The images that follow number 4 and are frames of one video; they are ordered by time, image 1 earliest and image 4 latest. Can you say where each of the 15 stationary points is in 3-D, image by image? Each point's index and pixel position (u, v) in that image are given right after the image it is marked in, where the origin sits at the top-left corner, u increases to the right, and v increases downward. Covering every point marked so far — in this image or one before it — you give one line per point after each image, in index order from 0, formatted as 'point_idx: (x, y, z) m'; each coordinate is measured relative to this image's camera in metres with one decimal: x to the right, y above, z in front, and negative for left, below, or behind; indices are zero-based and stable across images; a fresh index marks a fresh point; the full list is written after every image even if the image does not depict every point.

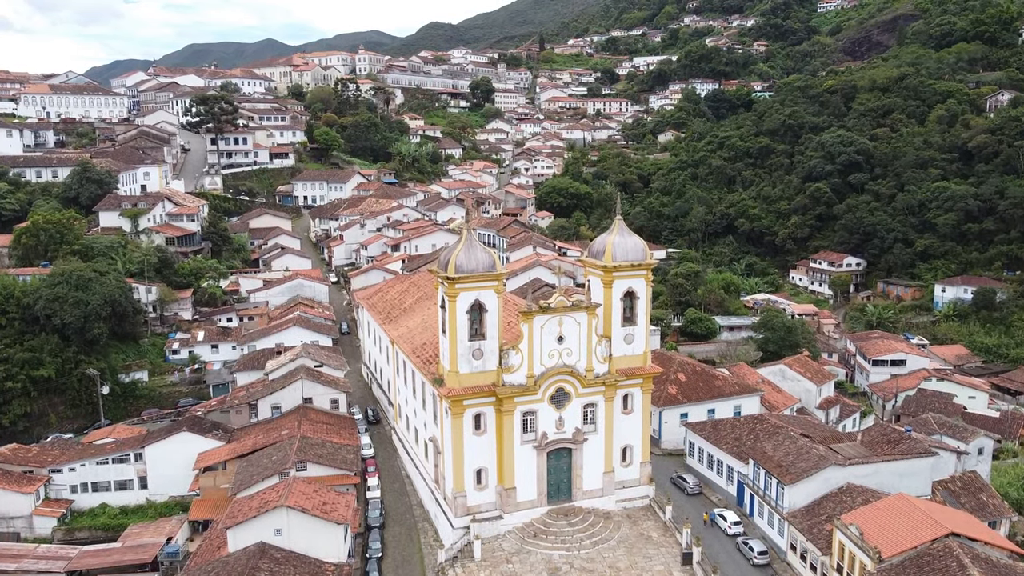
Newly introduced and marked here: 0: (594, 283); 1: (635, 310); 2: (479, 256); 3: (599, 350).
0: (+2.0, +0.1, +17.6) m
1: (+2.9, -0.5, +17.7) m
2: (-0.7, +0.7, +16.2) m
3: (+2.0, -1.5, +17.3) m
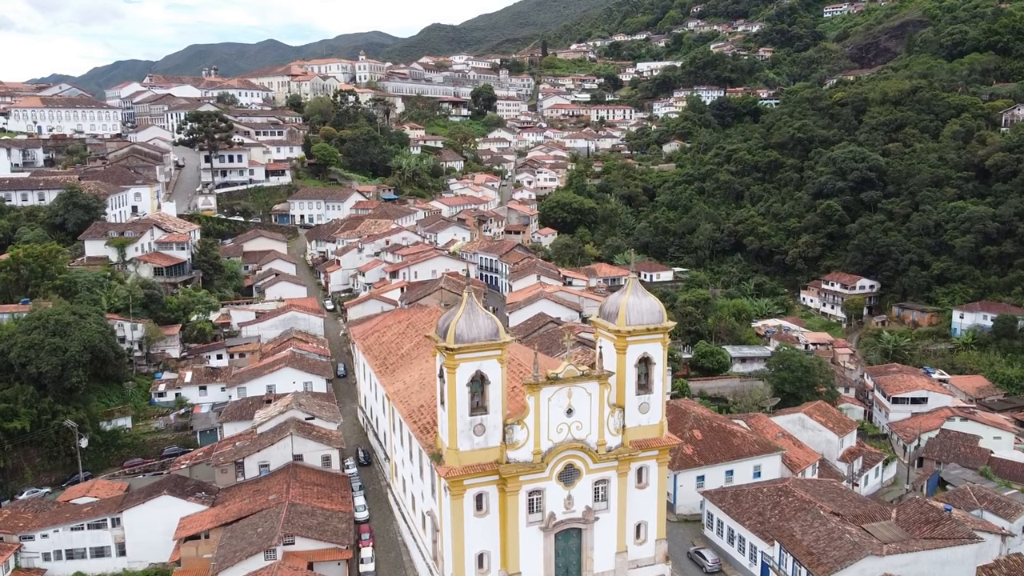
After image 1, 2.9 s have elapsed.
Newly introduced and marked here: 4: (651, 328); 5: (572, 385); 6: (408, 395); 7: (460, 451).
0: (+2.1, -1.3, +16.1) m
1: (+3.0, -2.0, +16.2) m
2: (-0.6, -0.7, +14.8) m
3: (+2.1, -2.9, +15.9) m
4: (+3.0, -0.9, +15.8) m
5: (+1.3, -2.0, +15.3) m
6: (-2.6, -2.7, +18.7) m
7: (-1.1, -3.3, +14.8) m
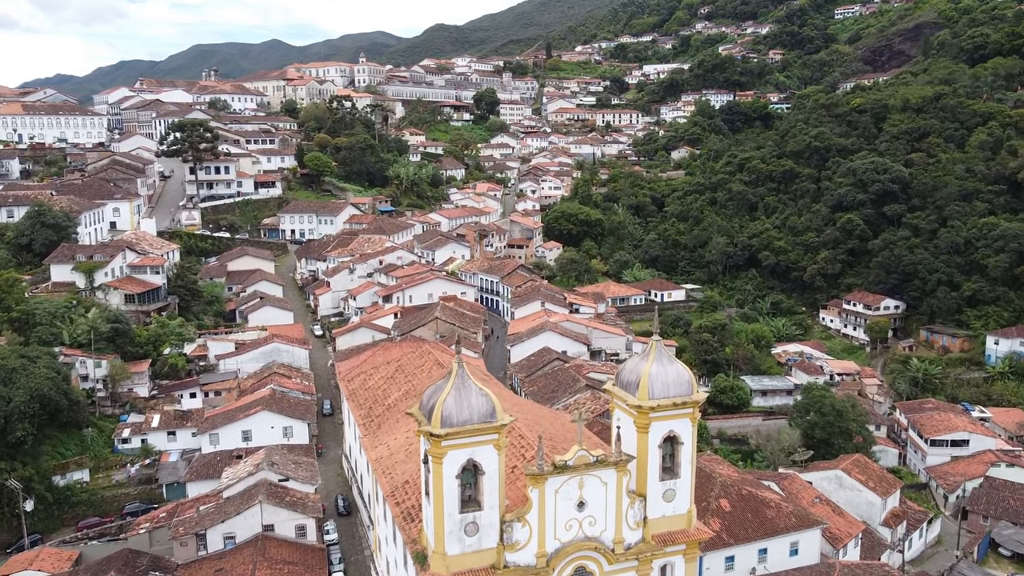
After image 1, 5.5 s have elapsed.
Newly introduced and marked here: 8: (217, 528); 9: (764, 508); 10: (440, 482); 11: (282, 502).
0: (+2.1, -2.5, +13.5) m
1: (+3.0, -3.2, +13.6) m
2: (-0.6, -1.9, +12.2) m
3: (+2.1, -4.1, +13.2) m
4: (+3.0, -2.0, +13.1) m
5: (+1.2, -3.2, +12.7) m
6: (-2.6, -3.9, +16.1) m
7: (-1.1, -4.5, +12.2) m
8: (-7.3, -5.9, +18.2) m
9: (+6.2, -5.4, +18.0) m
10: (-1.2, -3.2, +12.1) m
11: (-5.8, -5.4, +18.6) m
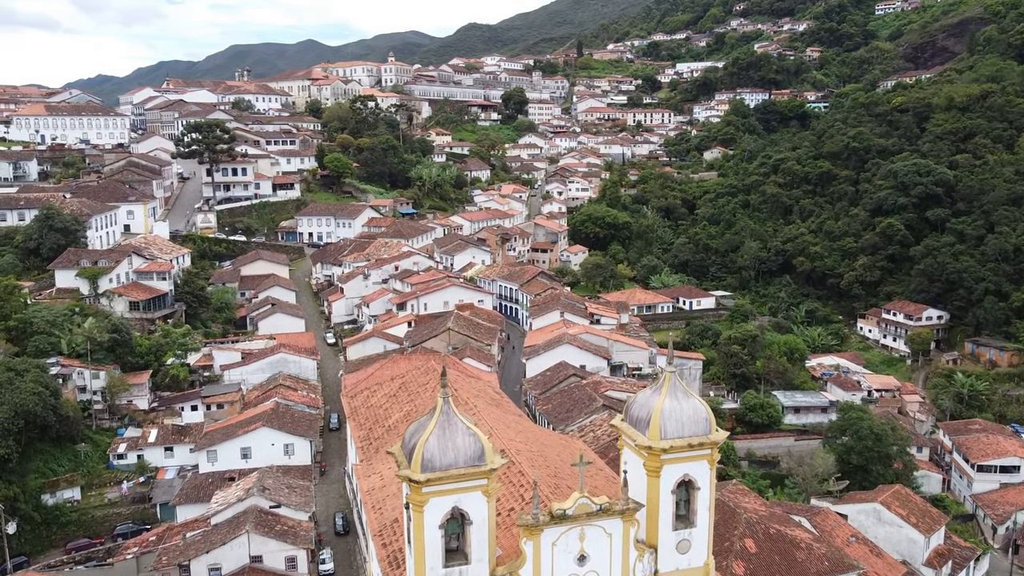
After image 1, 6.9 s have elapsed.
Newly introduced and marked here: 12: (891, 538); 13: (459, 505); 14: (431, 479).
0: (+2.0, -2.9, +12.0) m
1: (+3.0, -3.6, +12.1) m
2: (-0.8, -2.3, +10.8) m
3: (+2.0, -4.5, +11.7) m
4: (+2.9, -2.5, +11.6) m
5: (+1.1, -3.6, +11.2) m
6: (-2.6, -4.3, +14.8) m
7: (-1.2, -4.9, +10.9) m
8: (-7.2, -6.2, +17.1) m
9: (+6.2, -5.8, +16.3) m
10: (-1.3, -3.6, +10.7) m
11: (-5.7, -5.7, +17.4) m
12: (+10.1, -6.7, +19.6) m
13: (-0.8, -3.2, +10.9) m
14: (-1.1, -2.7, +10.6) m
